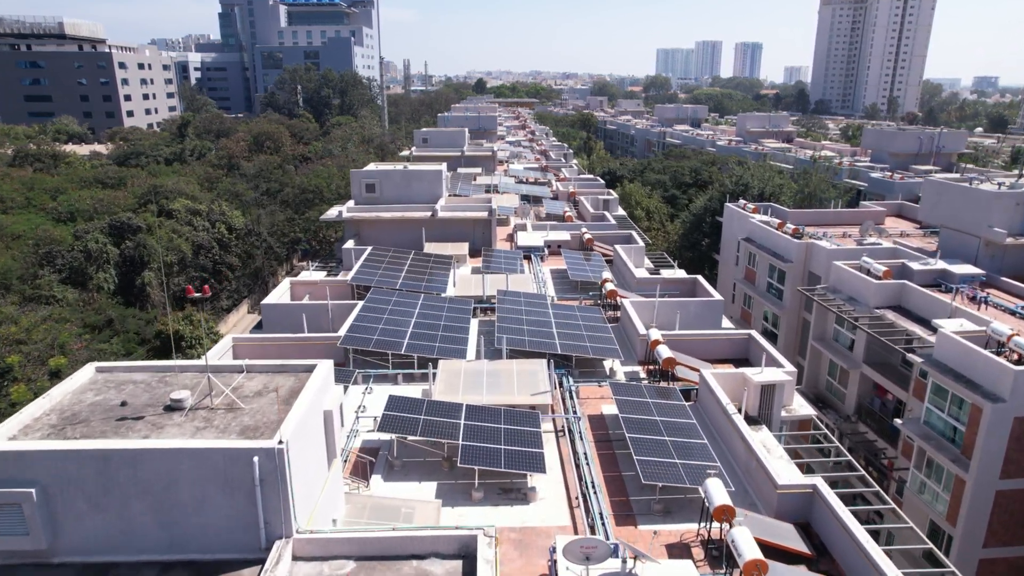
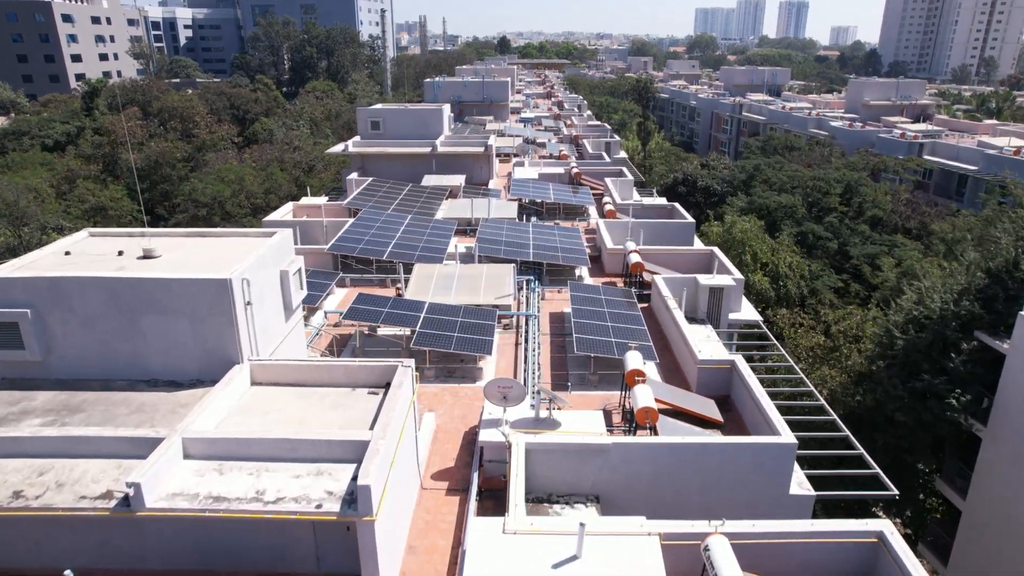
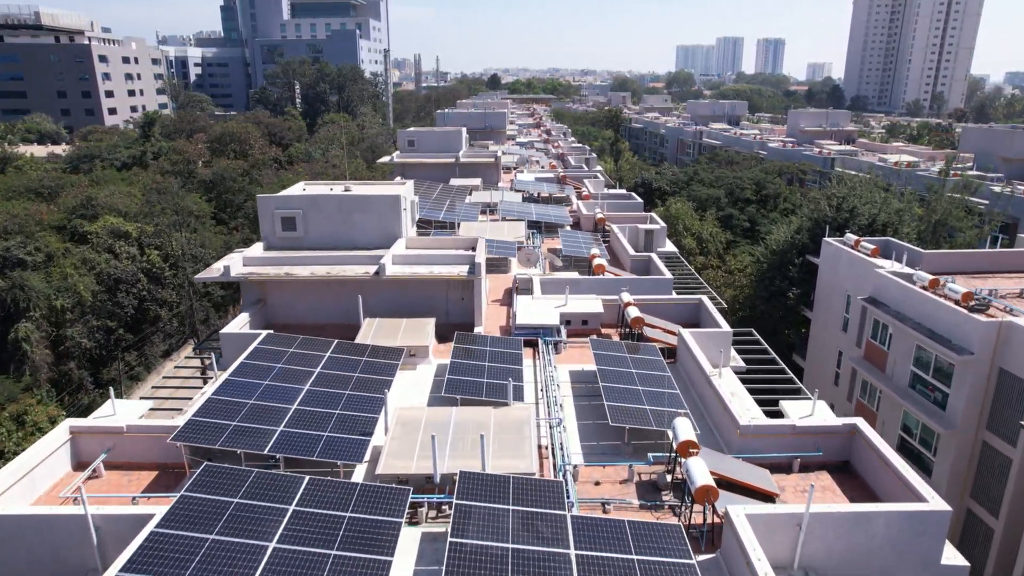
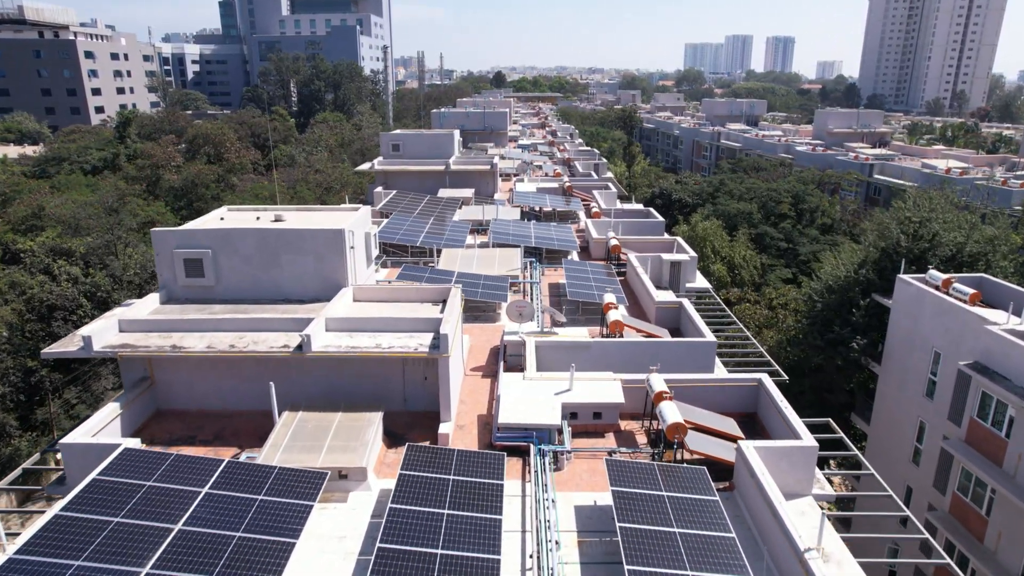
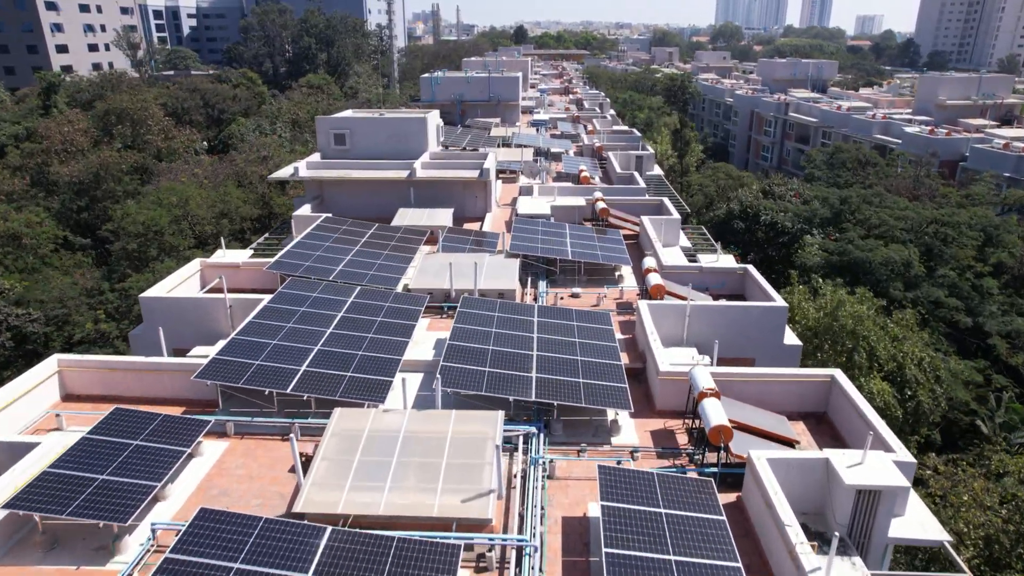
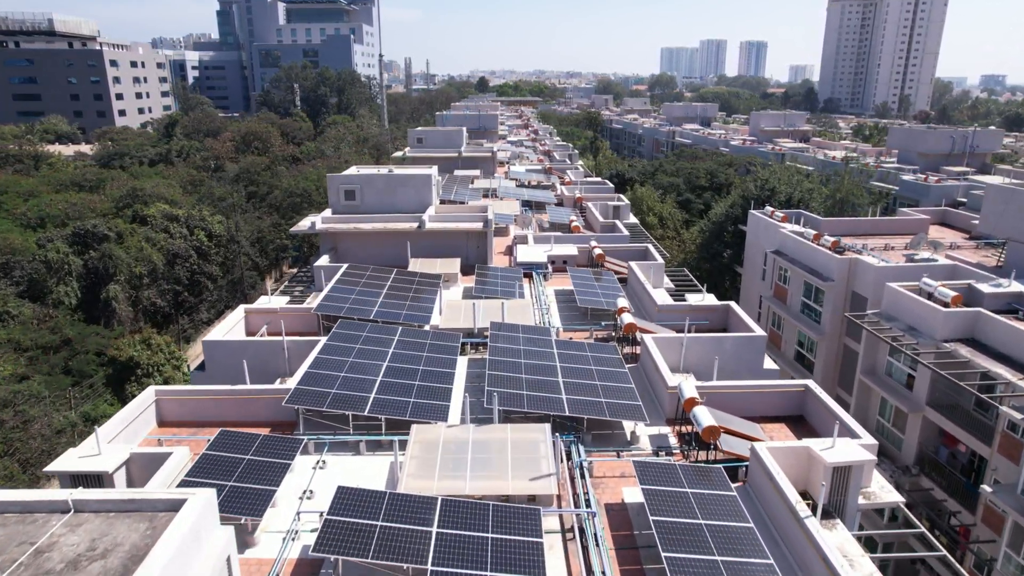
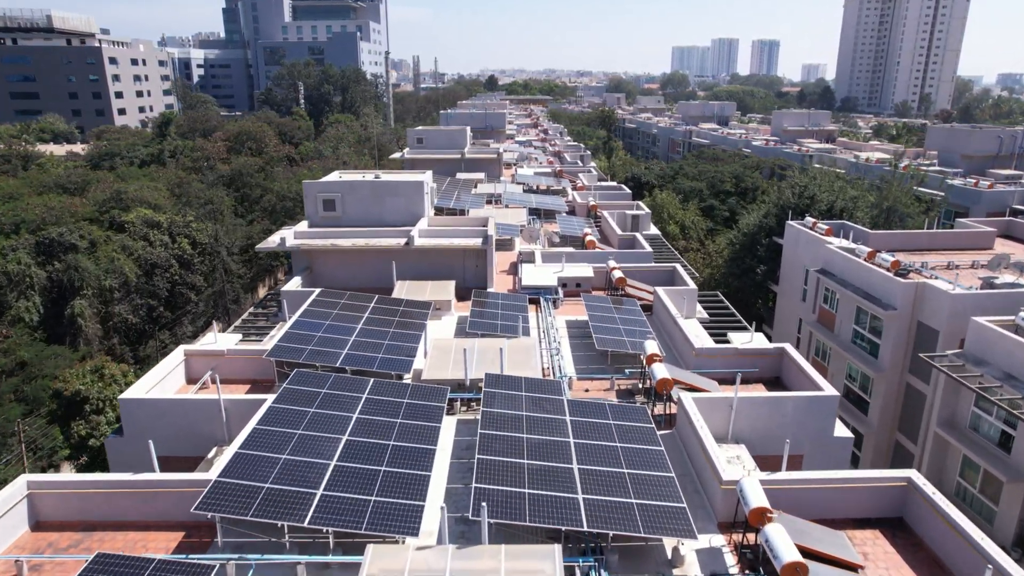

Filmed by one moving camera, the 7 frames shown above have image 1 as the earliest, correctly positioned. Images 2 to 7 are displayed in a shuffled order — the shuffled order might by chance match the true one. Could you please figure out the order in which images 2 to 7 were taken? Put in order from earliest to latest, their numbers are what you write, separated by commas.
6, 7, 3, 4, 2, 5
